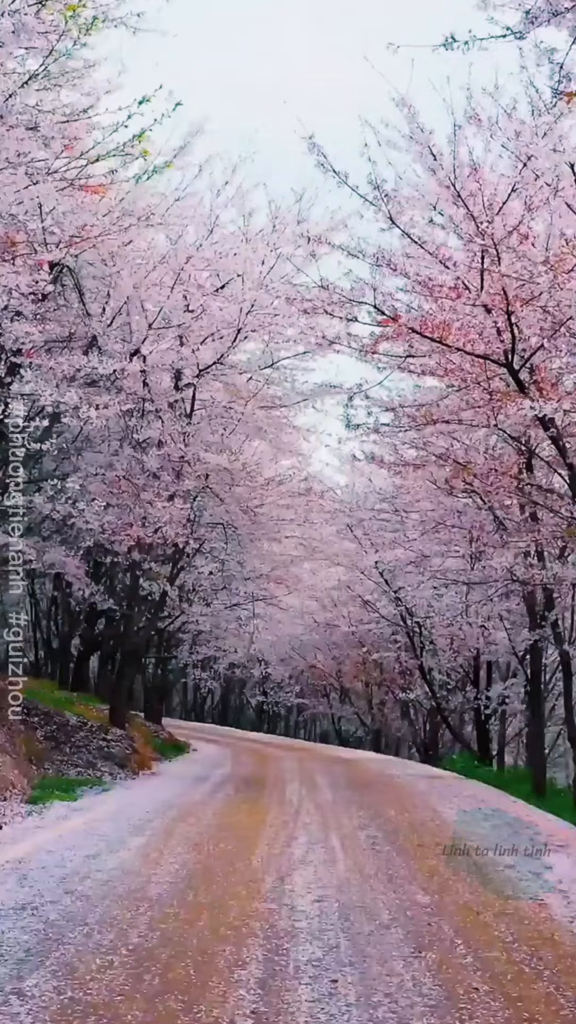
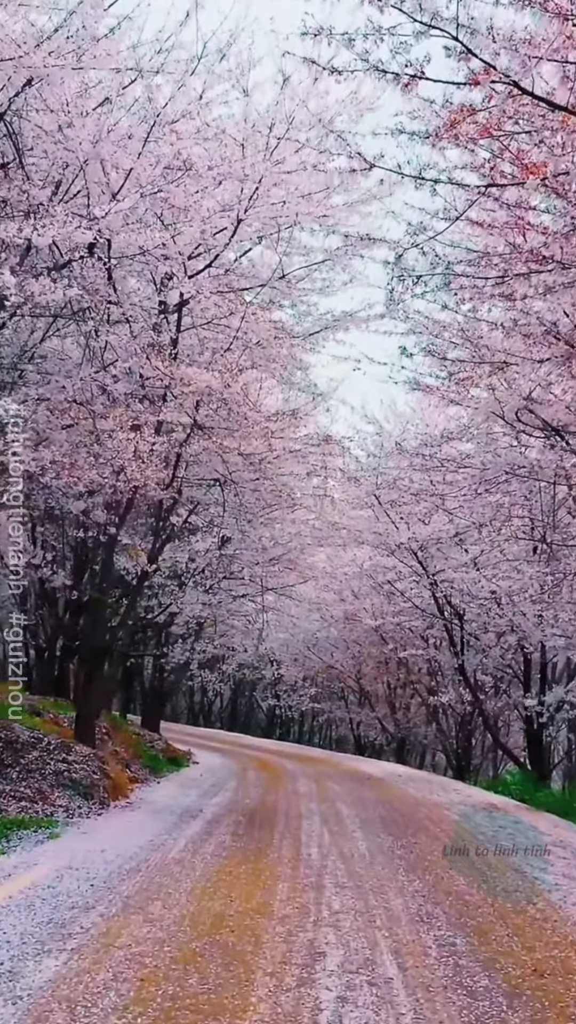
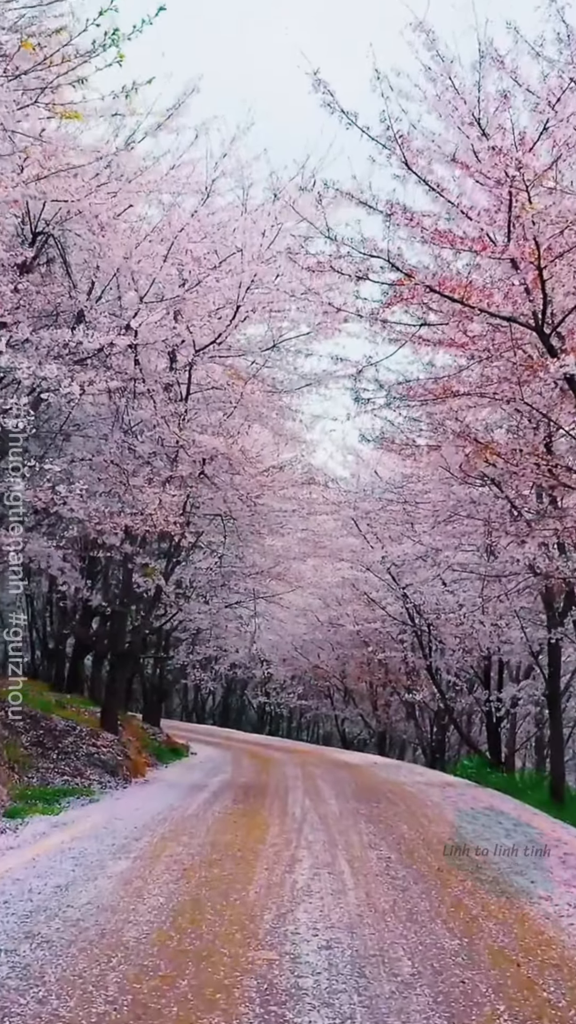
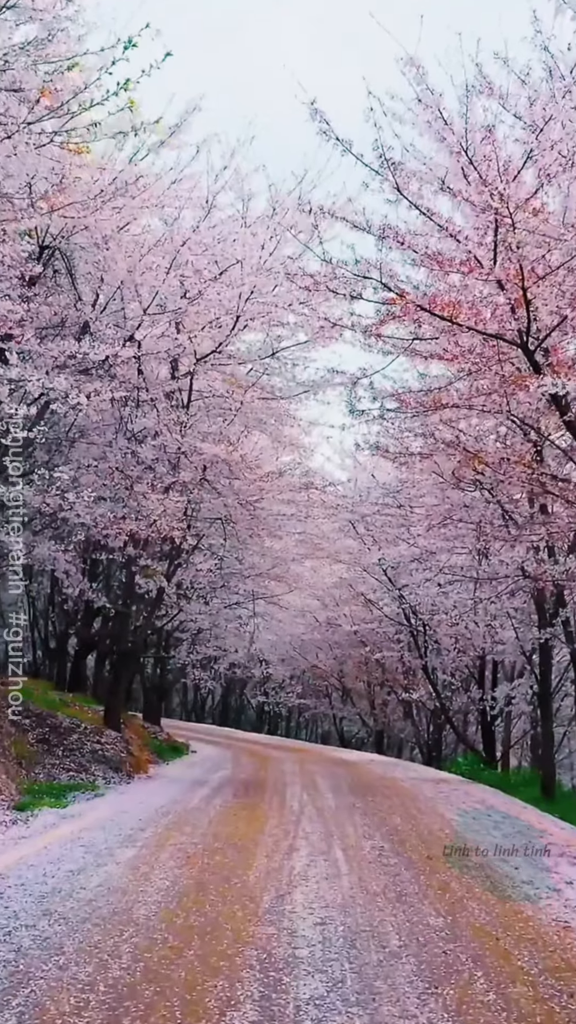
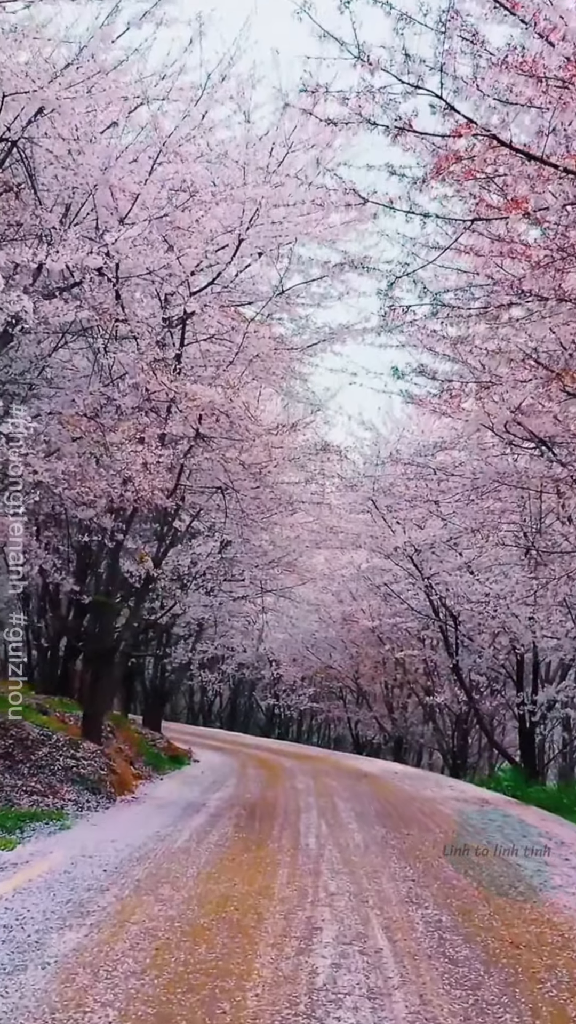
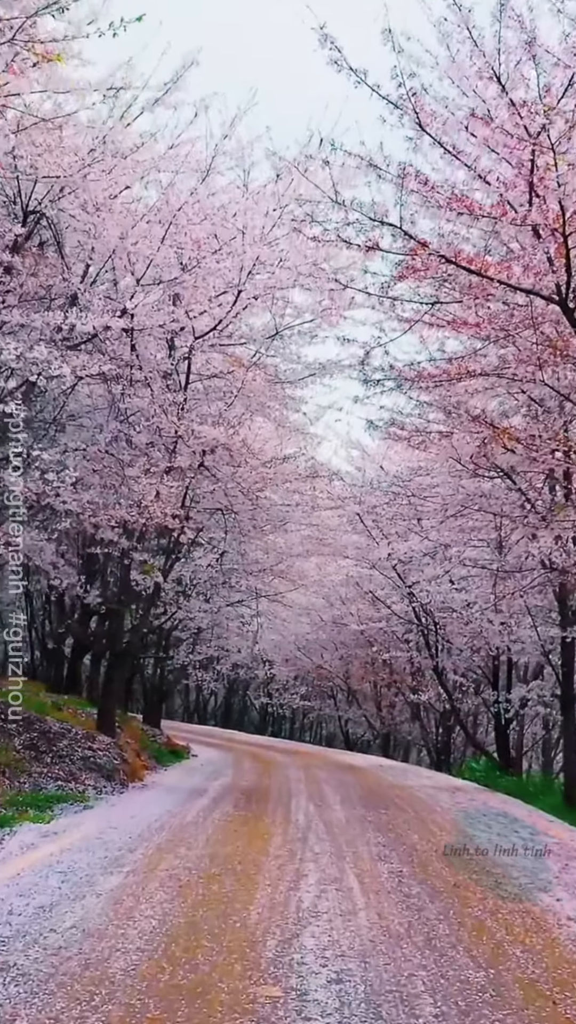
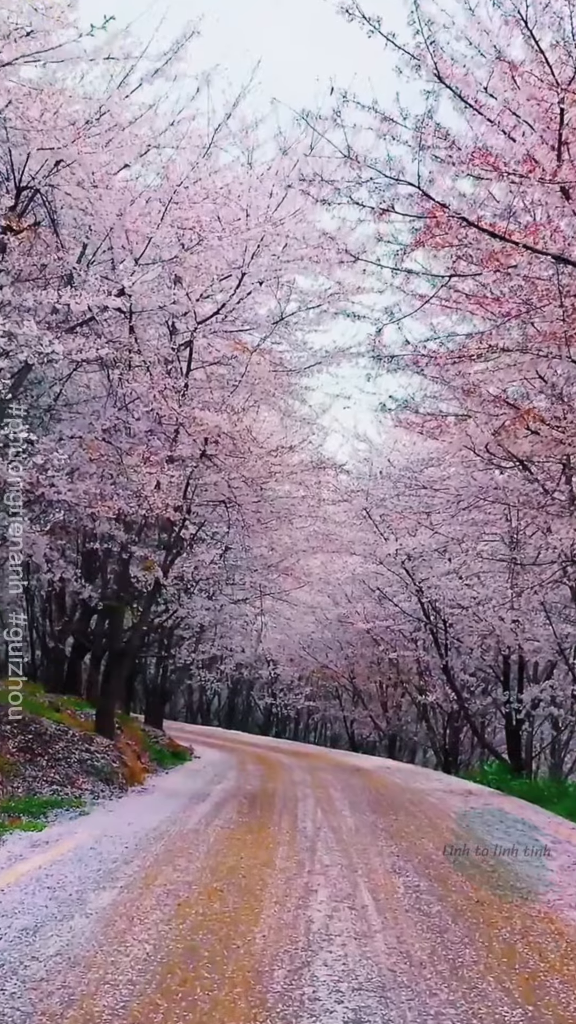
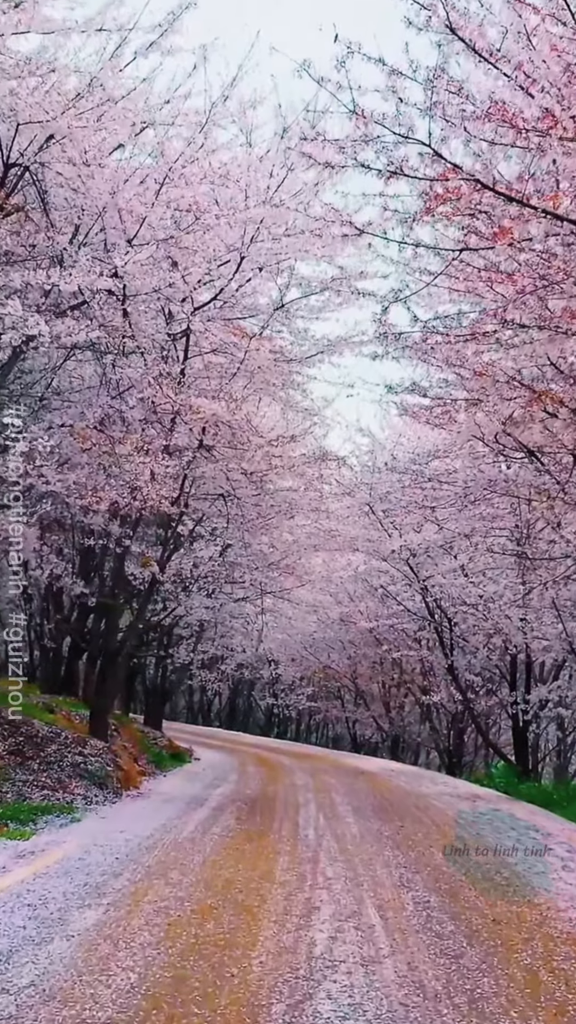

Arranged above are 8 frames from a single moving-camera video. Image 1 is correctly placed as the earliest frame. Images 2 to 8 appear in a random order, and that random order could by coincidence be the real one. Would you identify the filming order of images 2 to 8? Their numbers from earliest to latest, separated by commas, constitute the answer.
4, 3, 6, 7, 8, 5, 2
